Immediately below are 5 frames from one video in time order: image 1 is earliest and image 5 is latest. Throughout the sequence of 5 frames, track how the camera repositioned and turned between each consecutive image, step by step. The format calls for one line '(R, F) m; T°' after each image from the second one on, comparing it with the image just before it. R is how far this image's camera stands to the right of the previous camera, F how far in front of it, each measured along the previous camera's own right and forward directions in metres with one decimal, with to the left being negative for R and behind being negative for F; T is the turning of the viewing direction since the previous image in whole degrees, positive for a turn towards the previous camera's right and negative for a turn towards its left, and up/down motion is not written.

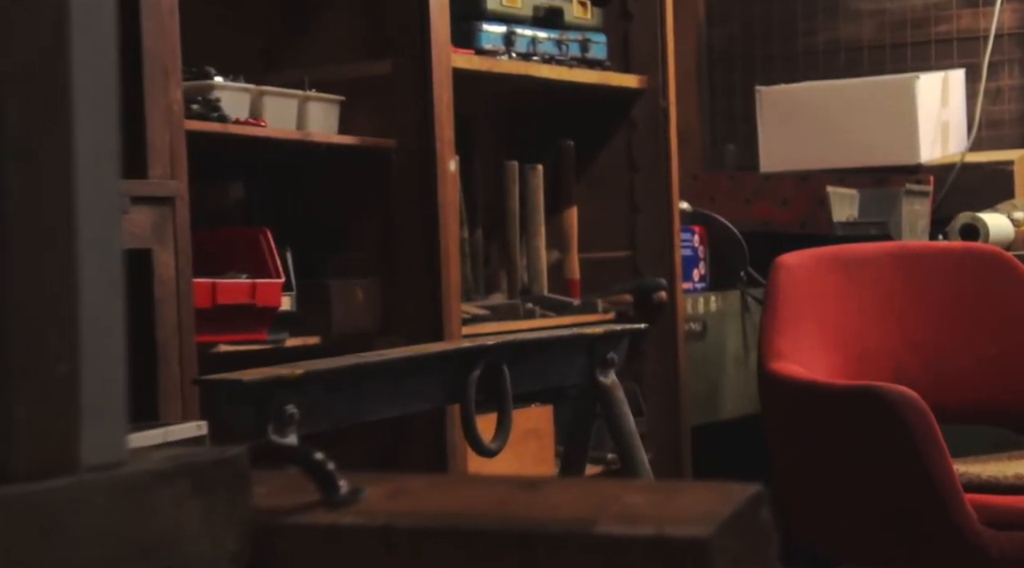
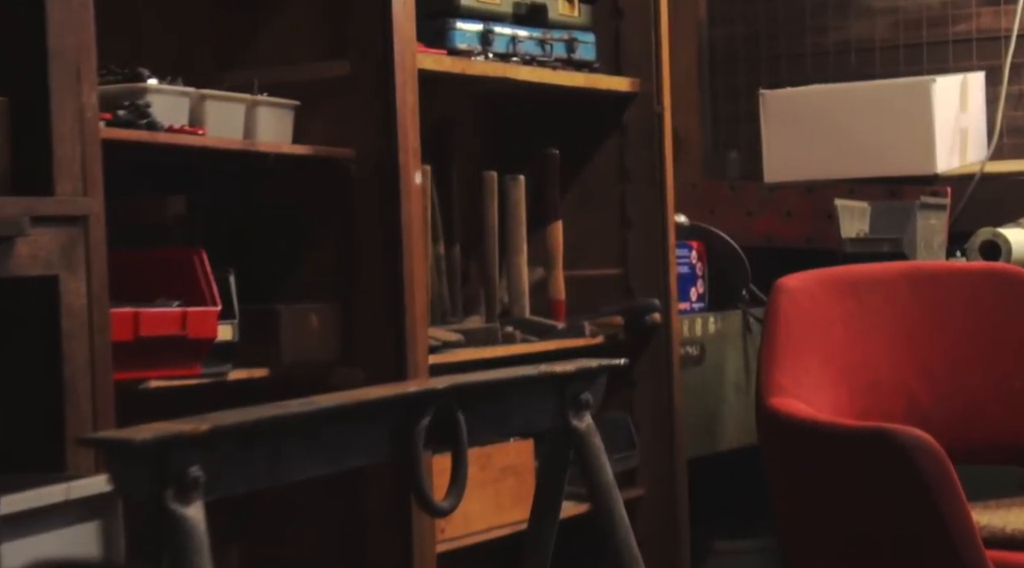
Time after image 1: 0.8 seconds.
(+0.1, +0.3) m; -1°
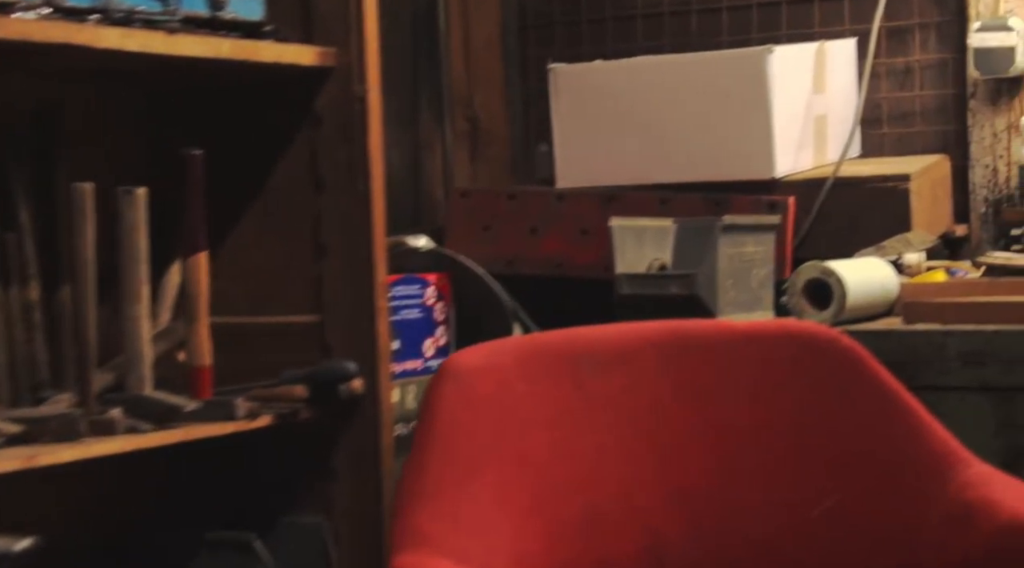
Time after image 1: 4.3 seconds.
(+0.5, +0.9) m; 0°
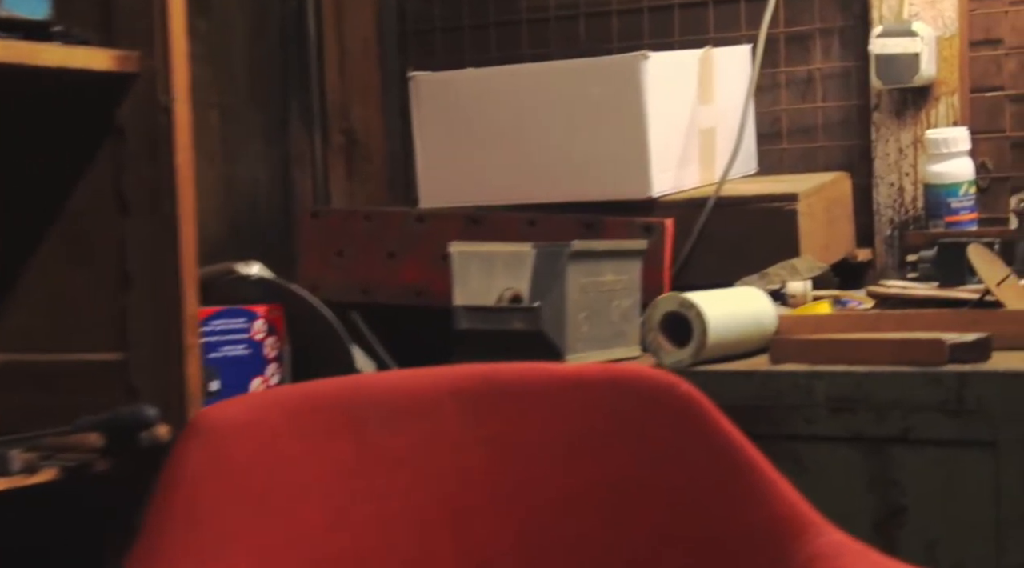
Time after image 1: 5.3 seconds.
(+0.2, +0.2) m; +1°
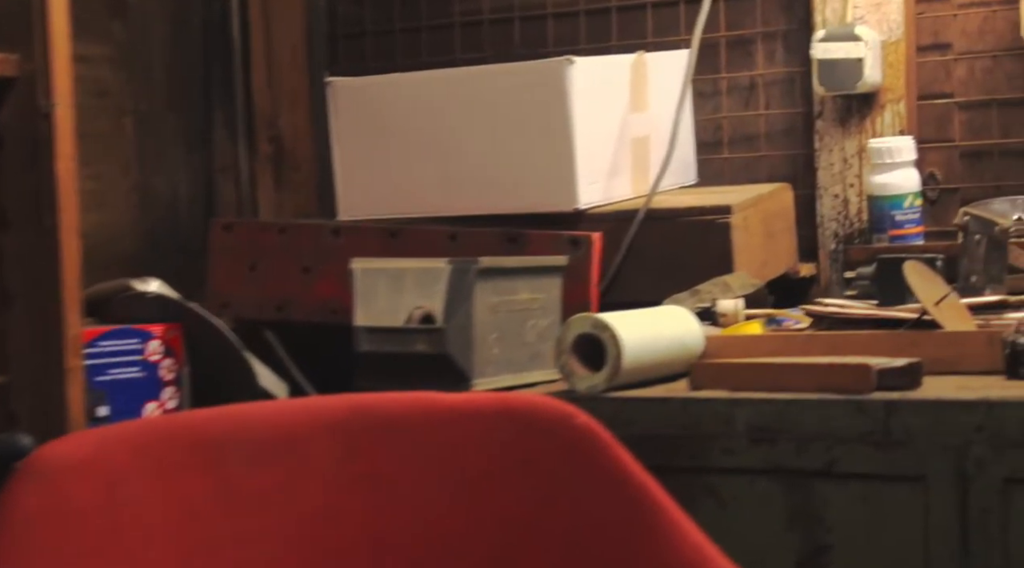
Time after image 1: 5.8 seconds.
(+0.1, +0.1) m; 0°
